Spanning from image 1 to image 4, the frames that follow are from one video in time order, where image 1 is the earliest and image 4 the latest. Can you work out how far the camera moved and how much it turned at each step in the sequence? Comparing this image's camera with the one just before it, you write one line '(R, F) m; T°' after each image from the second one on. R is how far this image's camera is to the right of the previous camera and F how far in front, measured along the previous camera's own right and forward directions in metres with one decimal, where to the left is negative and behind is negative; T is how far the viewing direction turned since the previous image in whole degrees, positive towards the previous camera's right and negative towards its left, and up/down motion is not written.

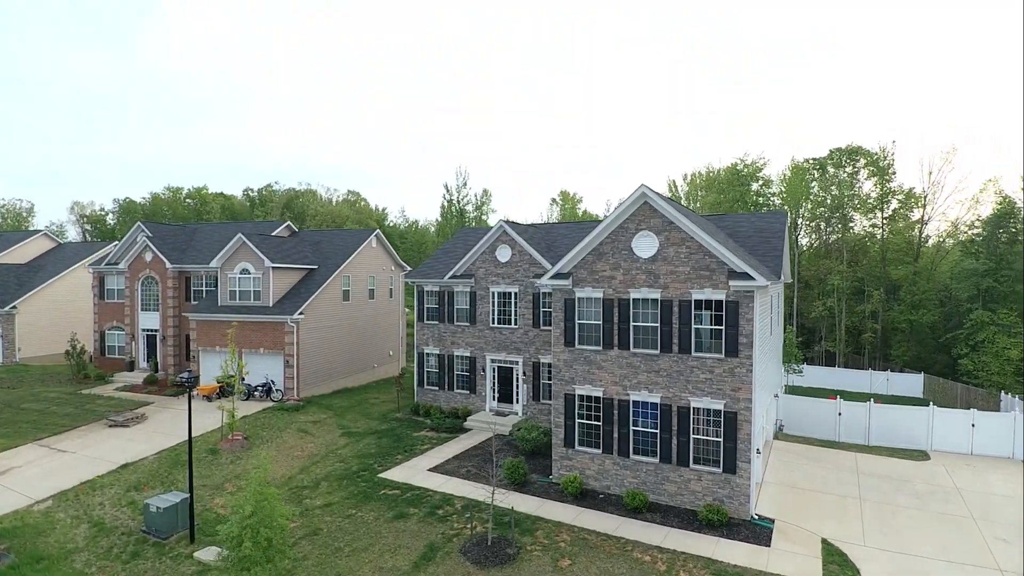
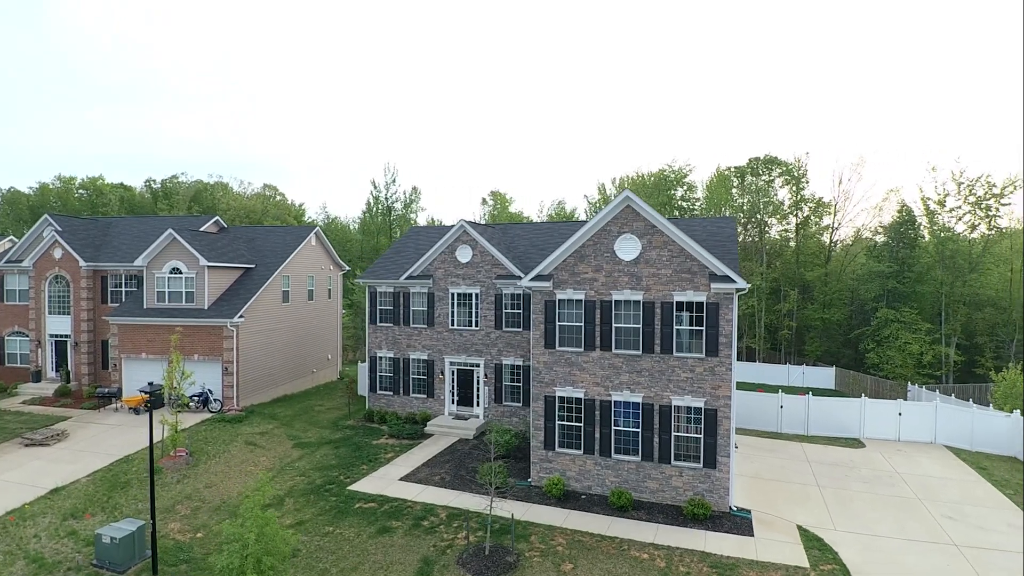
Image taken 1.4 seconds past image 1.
(-2.3, +0.5) m; +9°
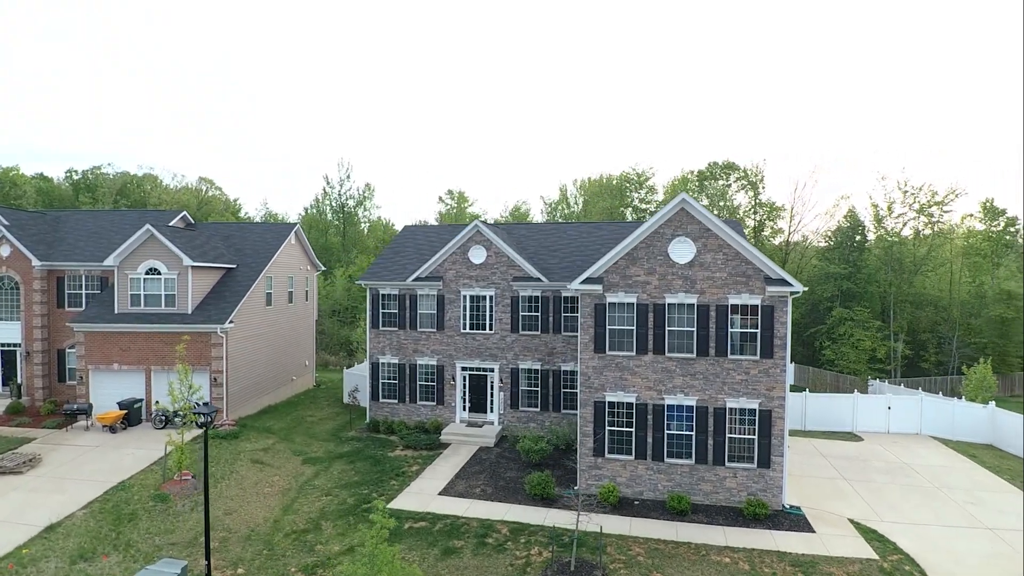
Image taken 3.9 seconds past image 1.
(-4.1, +1.0) m; +9°
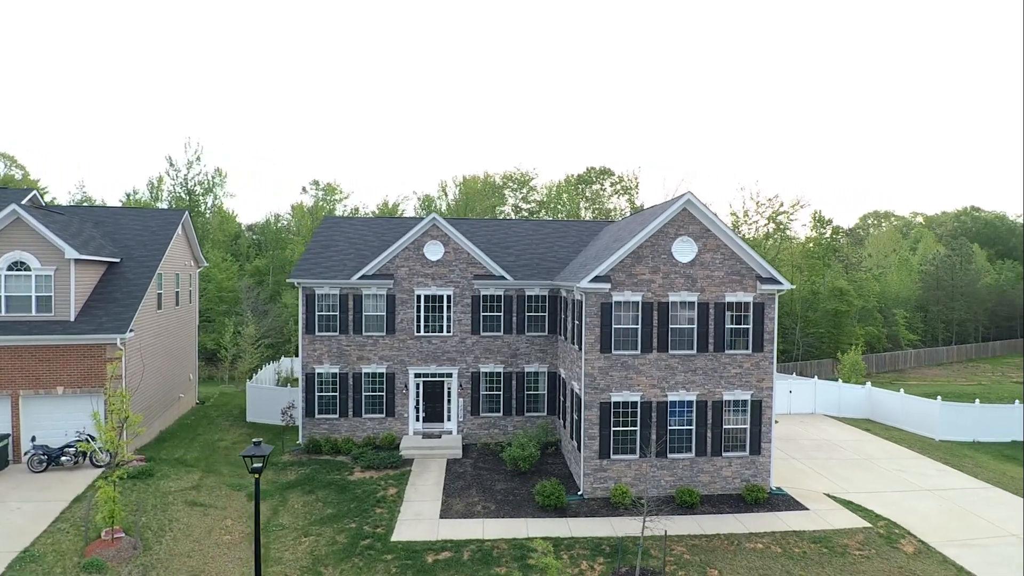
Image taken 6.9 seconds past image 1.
(-5.4, +2.2) m; +18°
